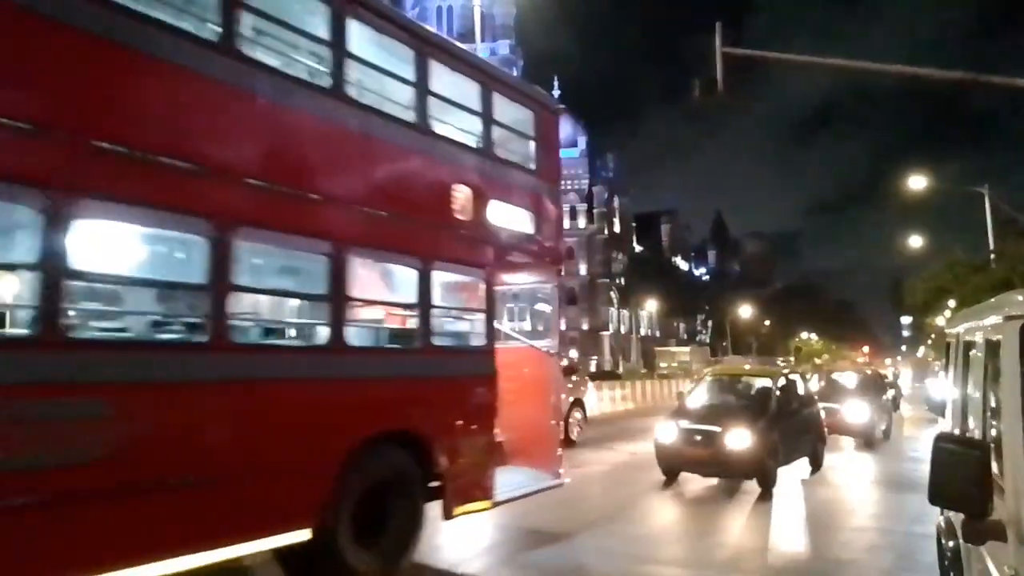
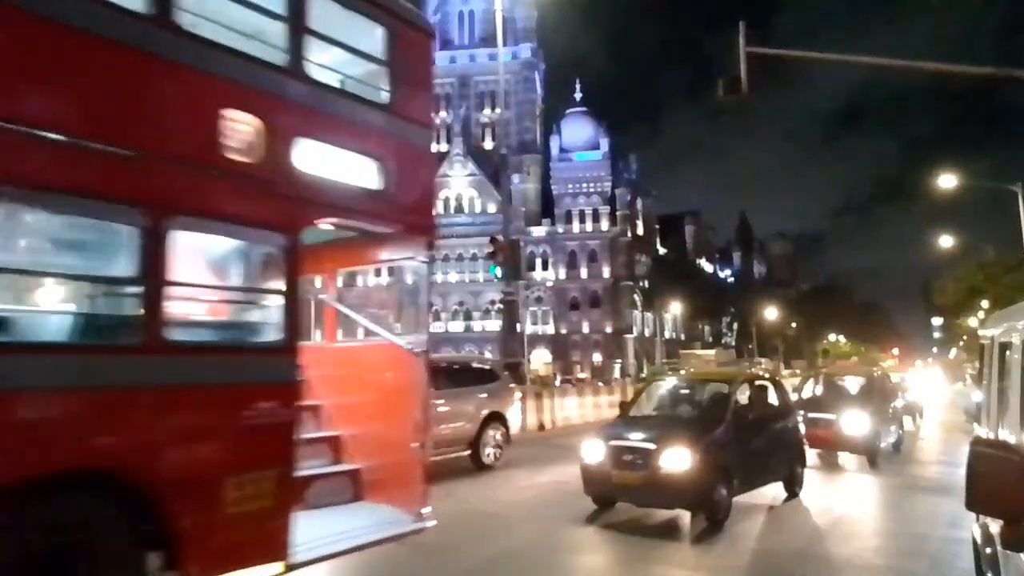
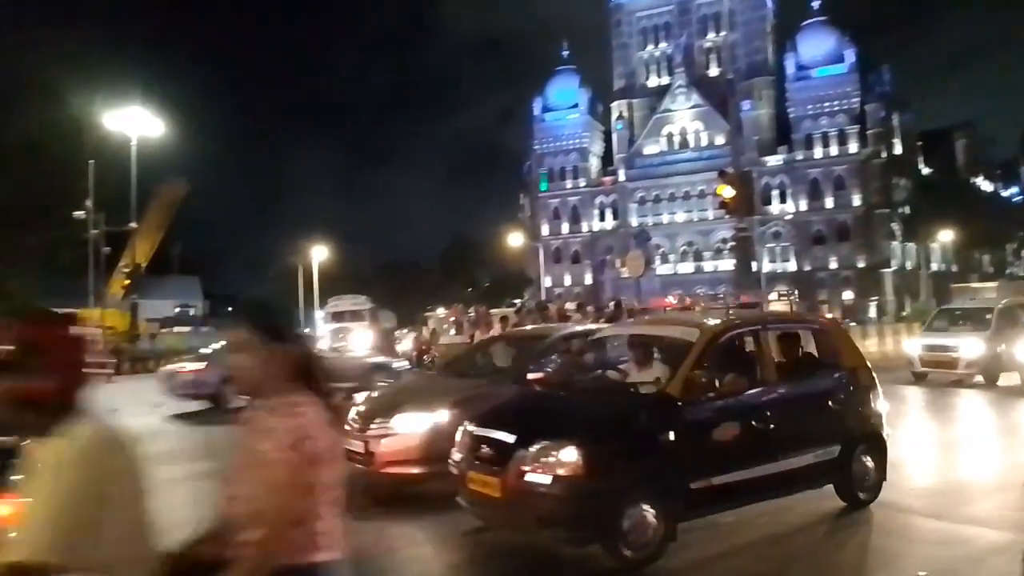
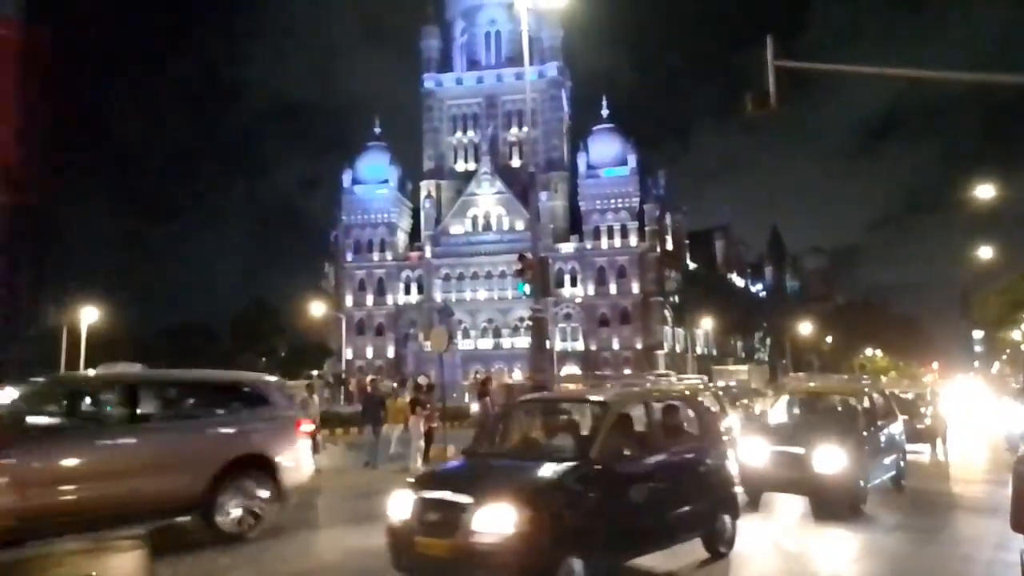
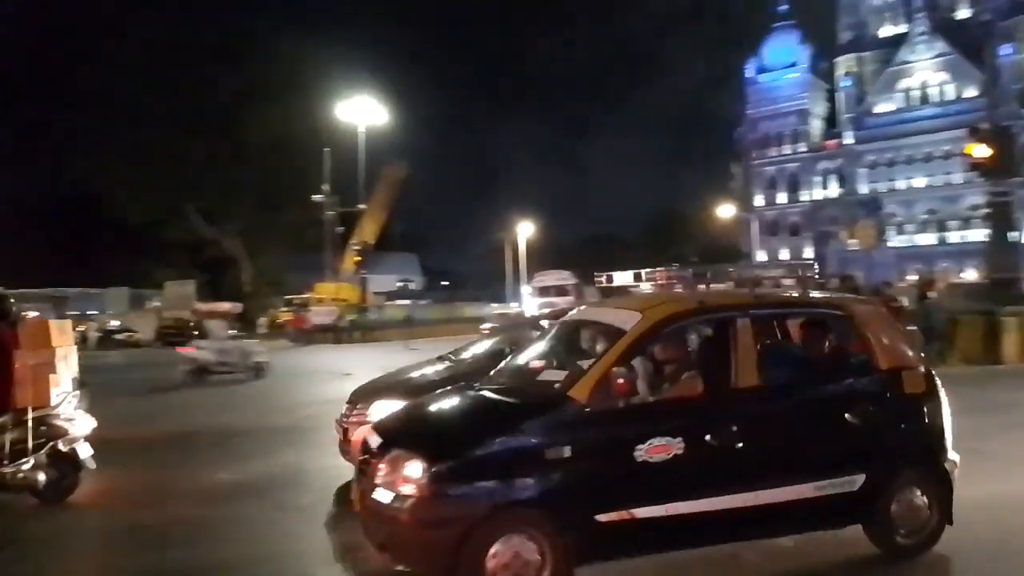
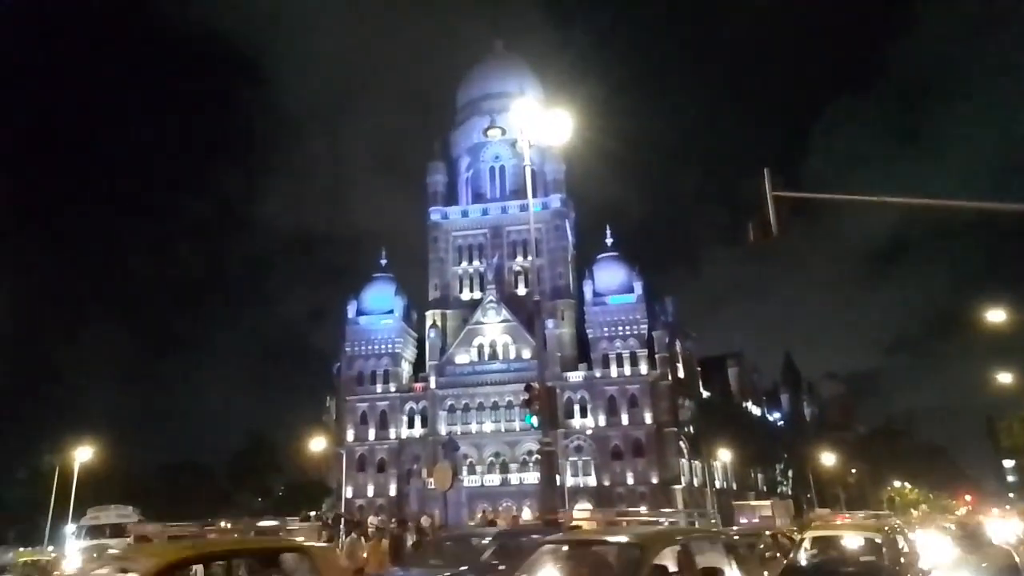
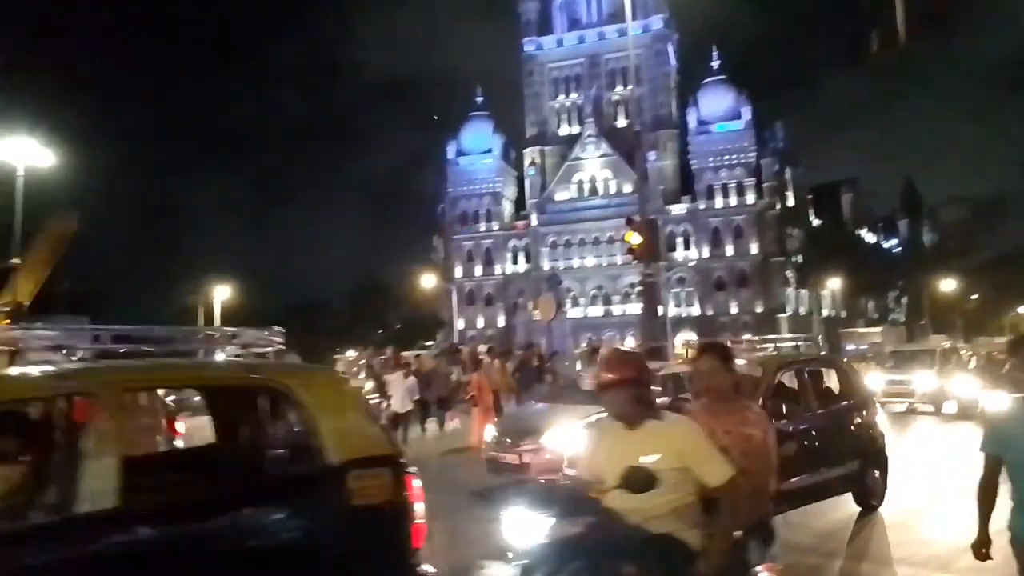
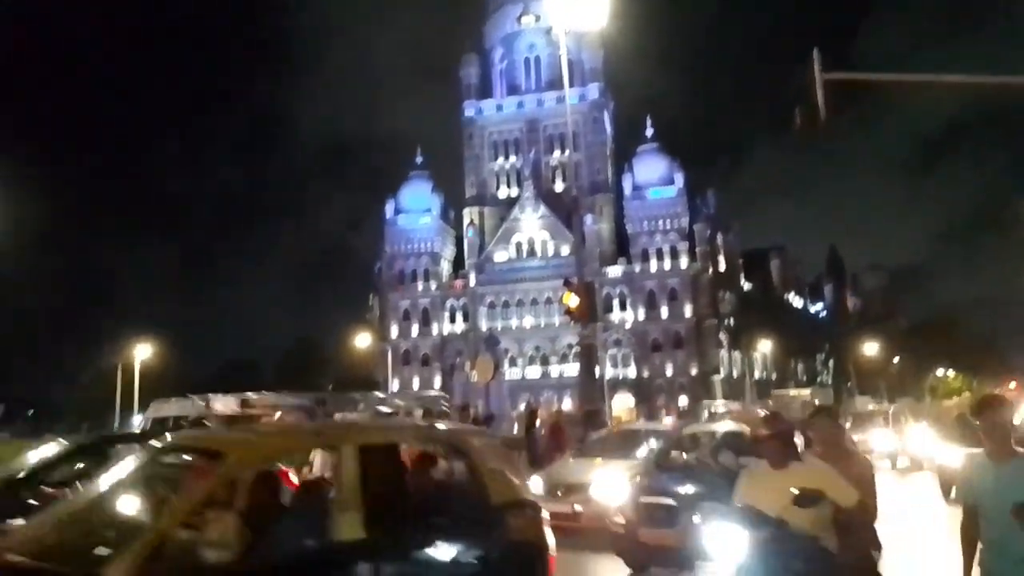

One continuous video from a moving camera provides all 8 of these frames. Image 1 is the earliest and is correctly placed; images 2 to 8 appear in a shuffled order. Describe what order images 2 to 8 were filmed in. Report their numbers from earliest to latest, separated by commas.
2, 4, 6, 8, 7, 3, 5
